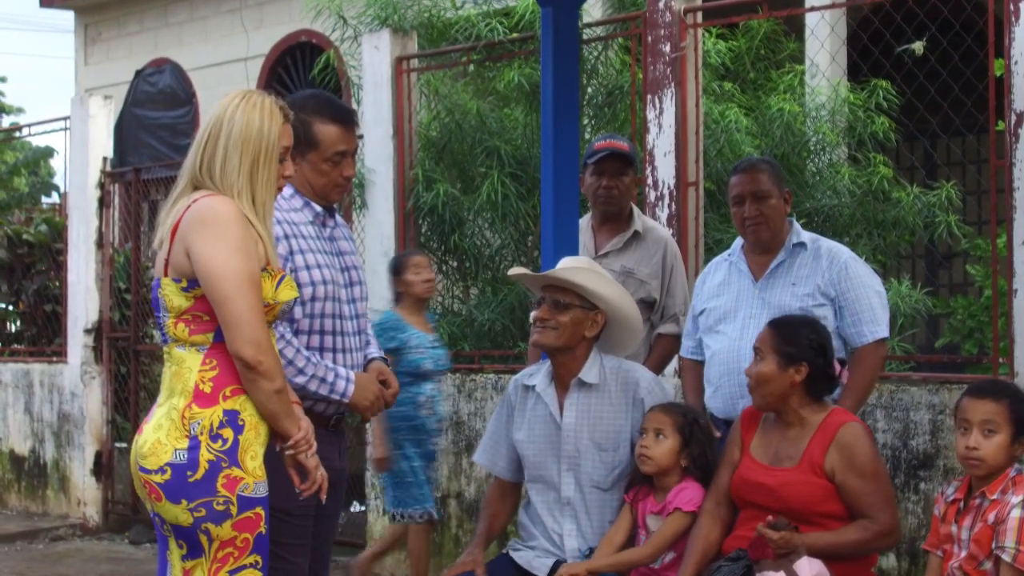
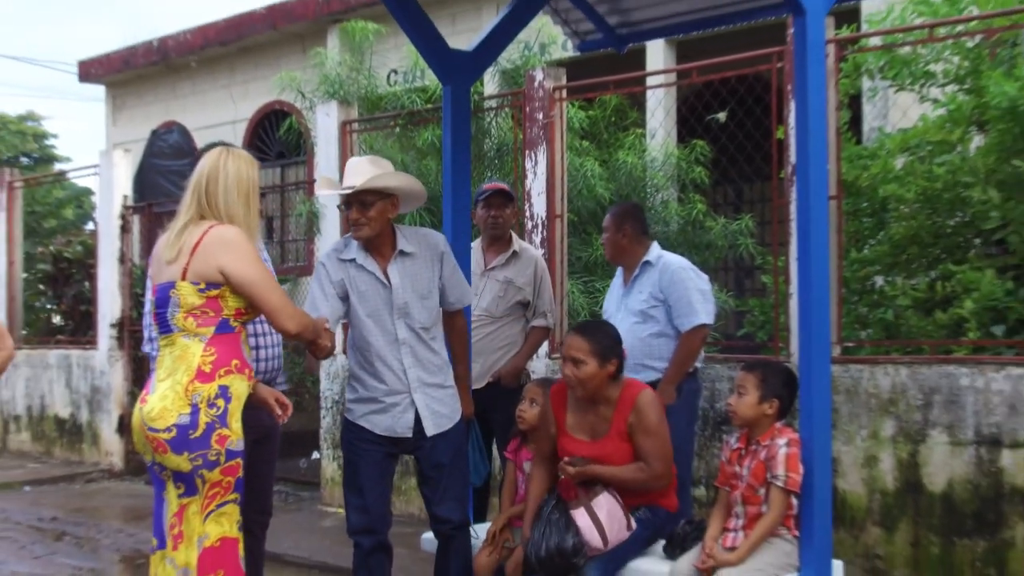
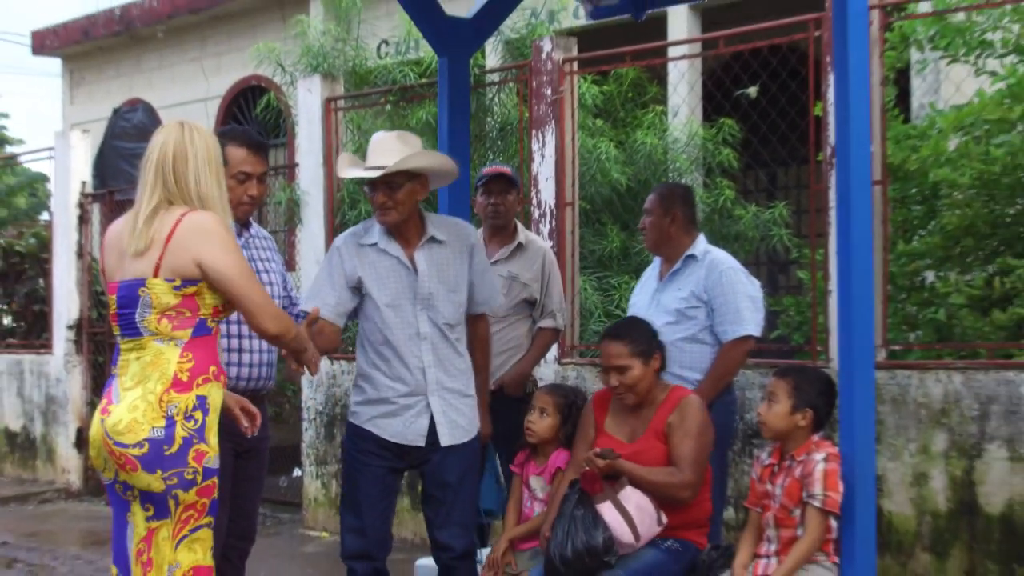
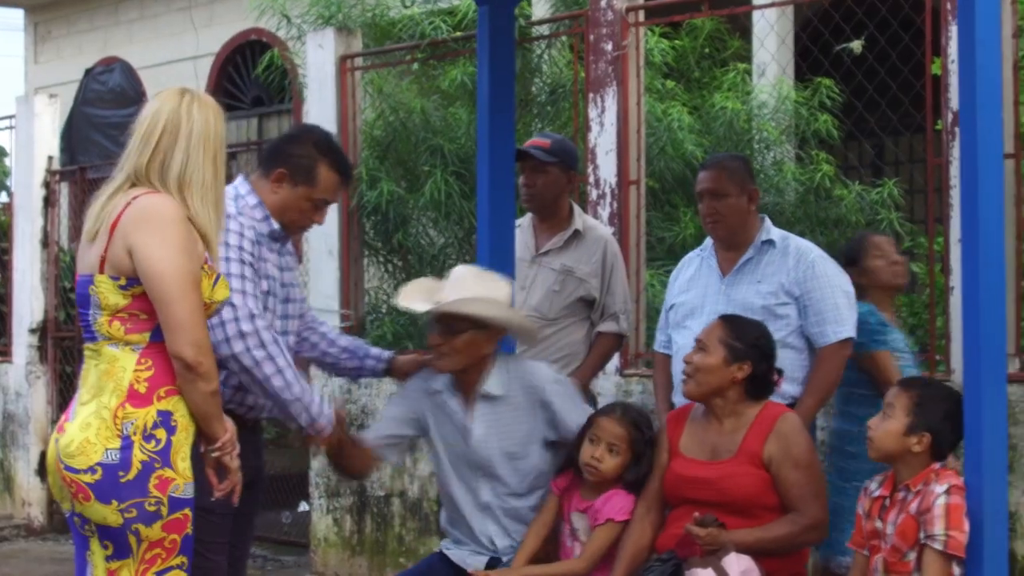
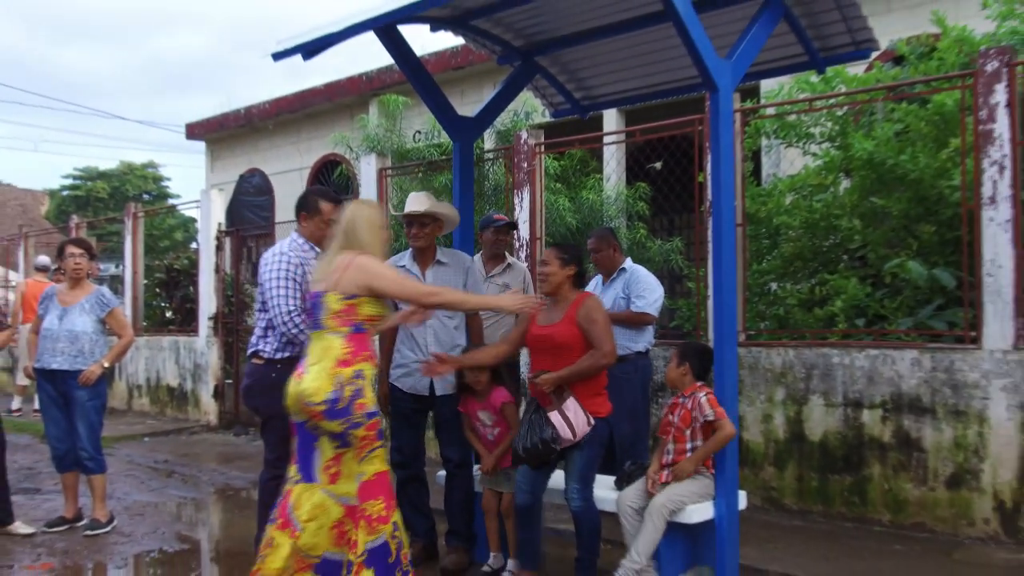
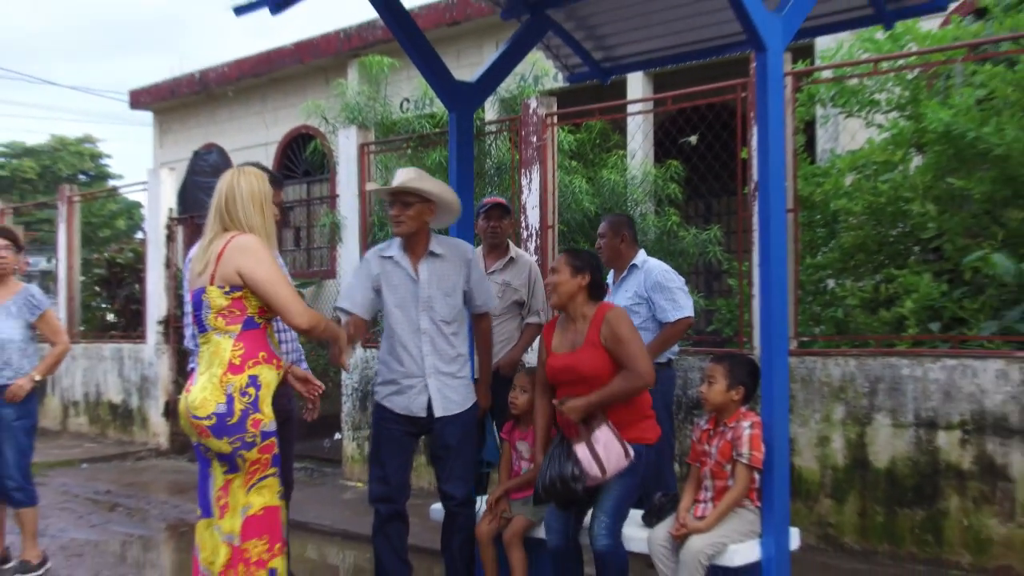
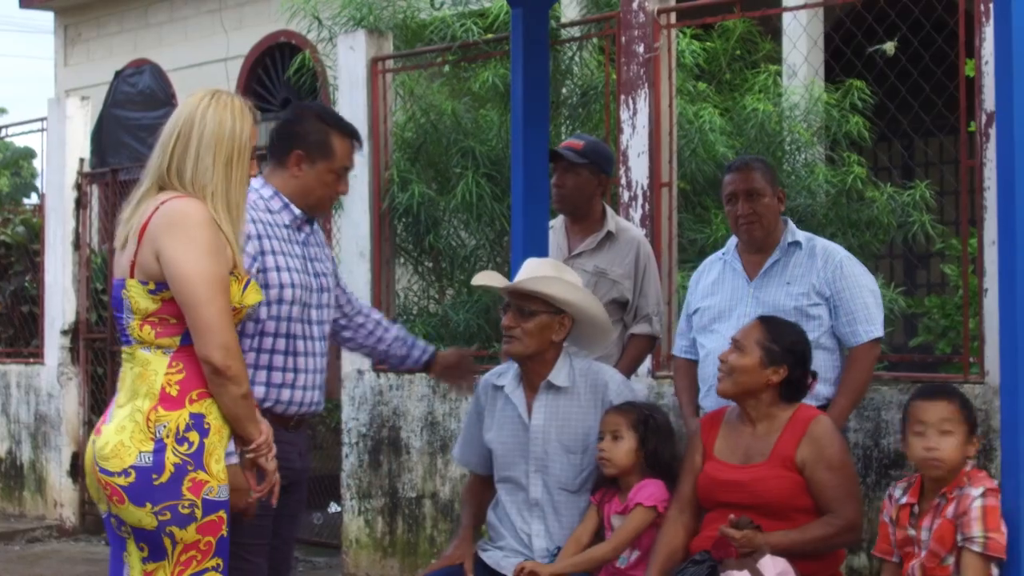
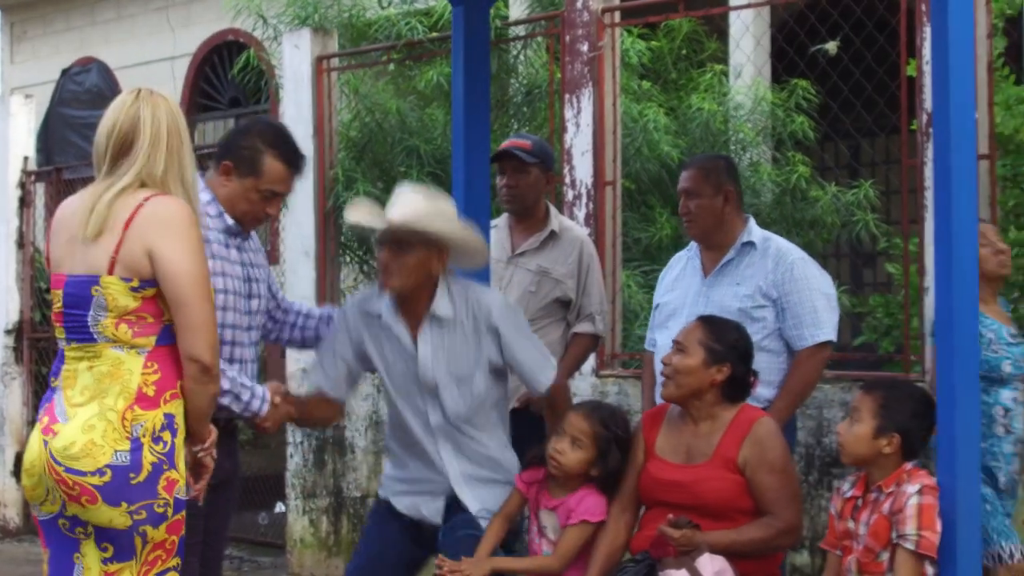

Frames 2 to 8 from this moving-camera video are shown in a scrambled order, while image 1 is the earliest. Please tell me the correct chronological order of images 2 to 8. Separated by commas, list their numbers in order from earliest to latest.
7, 4, 8, 3, 2, 6, 5
